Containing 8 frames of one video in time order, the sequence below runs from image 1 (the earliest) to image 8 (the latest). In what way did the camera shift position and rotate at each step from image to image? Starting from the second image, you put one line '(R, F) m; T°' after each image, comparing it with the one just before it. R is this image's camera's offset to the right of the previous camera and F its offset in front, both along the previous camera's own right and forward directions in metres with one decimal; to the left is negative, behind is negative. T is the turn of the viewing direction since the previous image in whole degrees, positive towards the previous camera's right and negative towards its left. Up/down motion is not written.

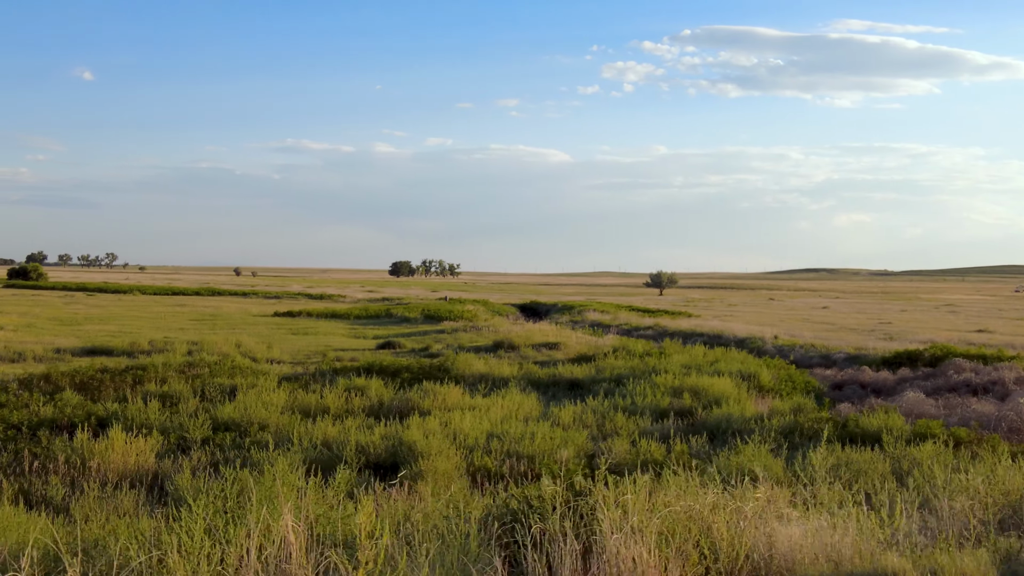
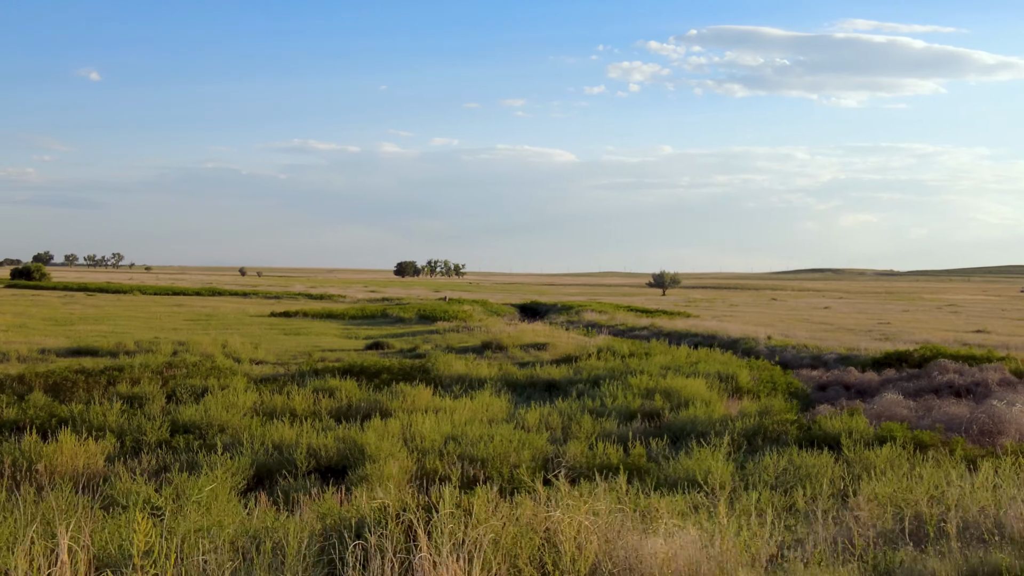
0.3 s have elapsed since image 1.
(+0.4, +0.1) m; 0°
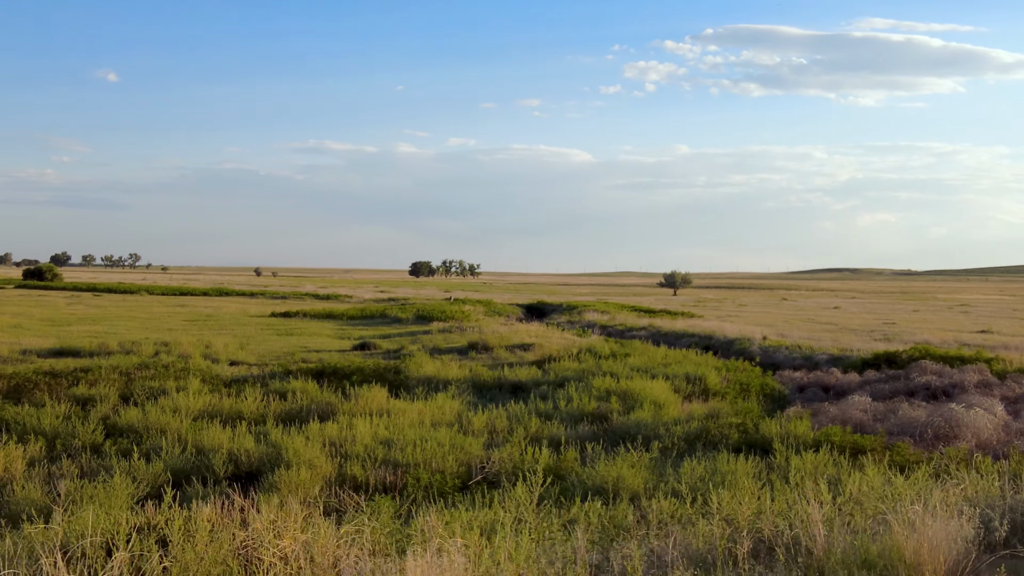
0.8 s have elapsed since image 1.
(+0.7, +0.1) m; 0°
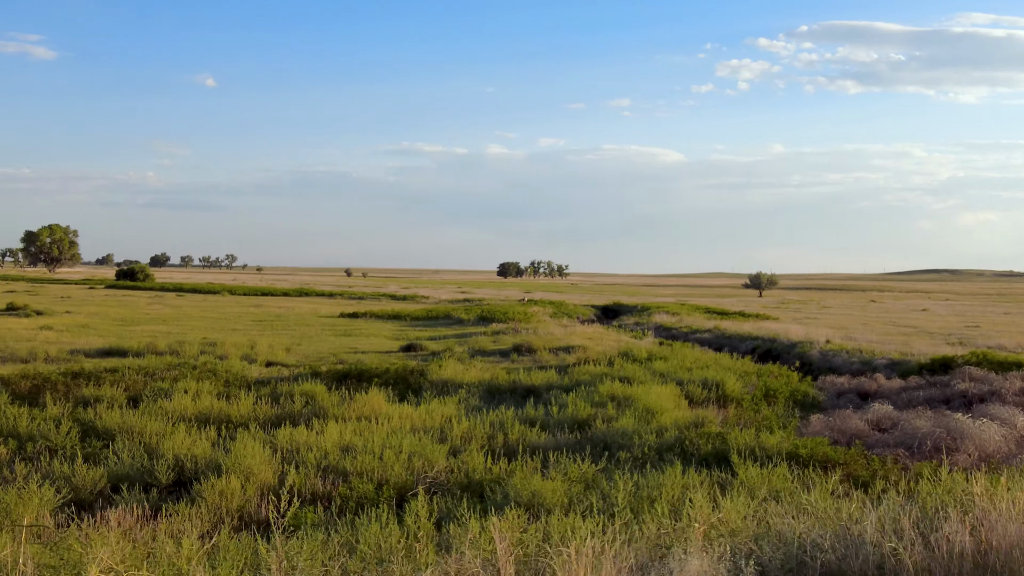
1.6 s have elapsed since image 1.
(+1.1, +0.2) m; -5°
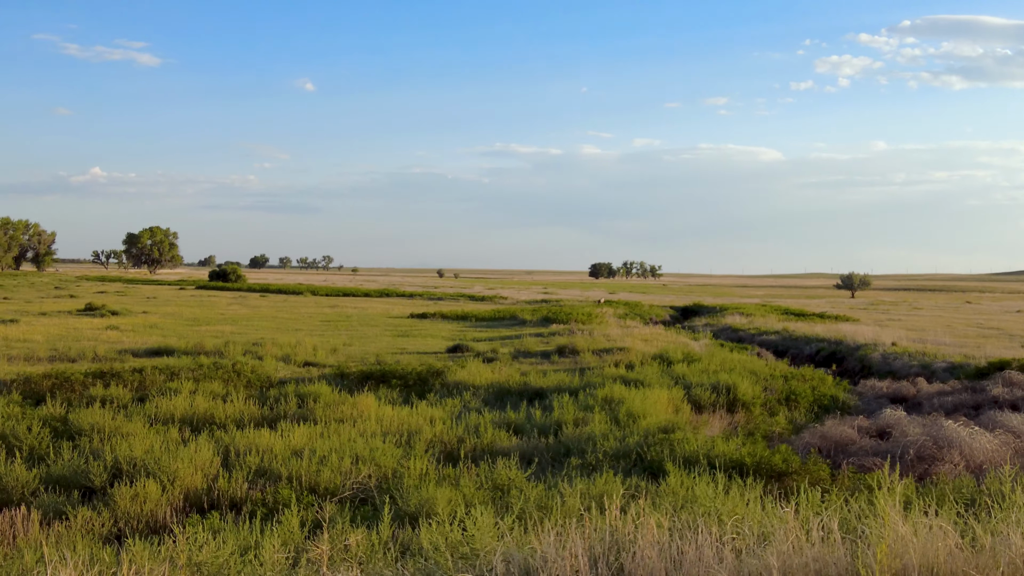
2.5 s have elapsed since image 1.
(+1.2, +0.1) m; -5°
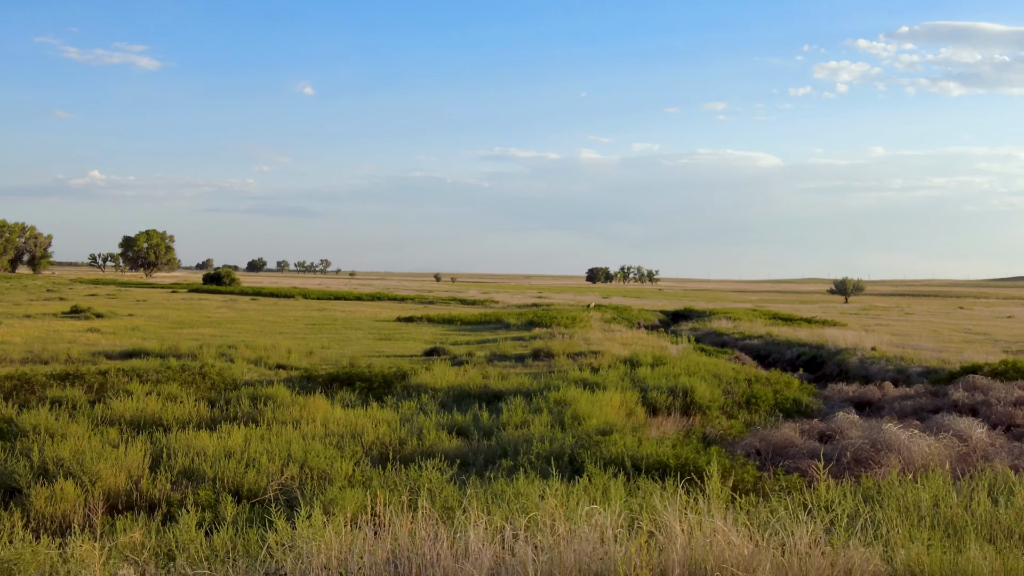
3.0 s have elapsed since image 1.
(+0.6, -0.1) m; +1°
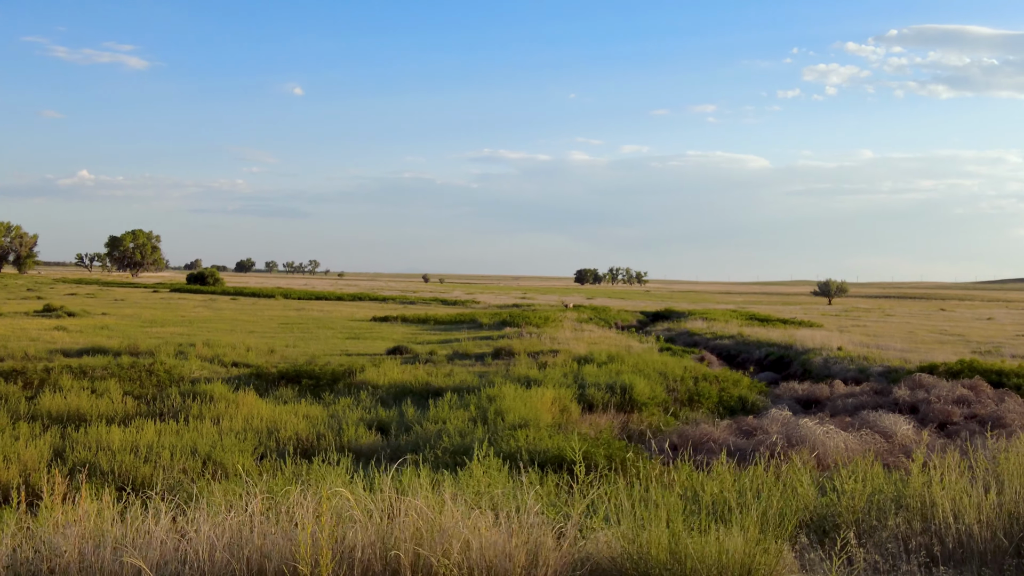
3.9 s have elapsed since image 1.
(+0.8, -0.1) m; +2°
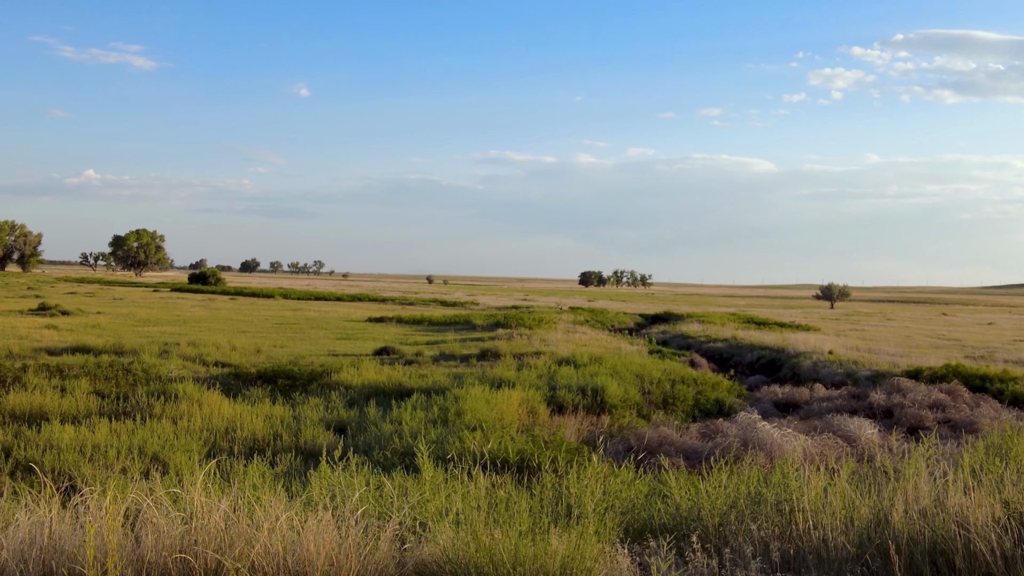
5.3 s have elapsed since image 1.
(+0.6, 0.0) m; 0°
